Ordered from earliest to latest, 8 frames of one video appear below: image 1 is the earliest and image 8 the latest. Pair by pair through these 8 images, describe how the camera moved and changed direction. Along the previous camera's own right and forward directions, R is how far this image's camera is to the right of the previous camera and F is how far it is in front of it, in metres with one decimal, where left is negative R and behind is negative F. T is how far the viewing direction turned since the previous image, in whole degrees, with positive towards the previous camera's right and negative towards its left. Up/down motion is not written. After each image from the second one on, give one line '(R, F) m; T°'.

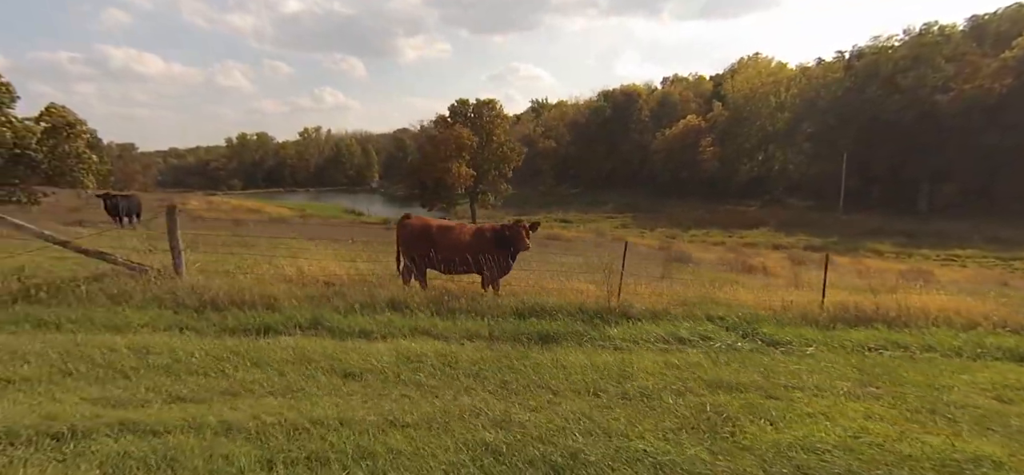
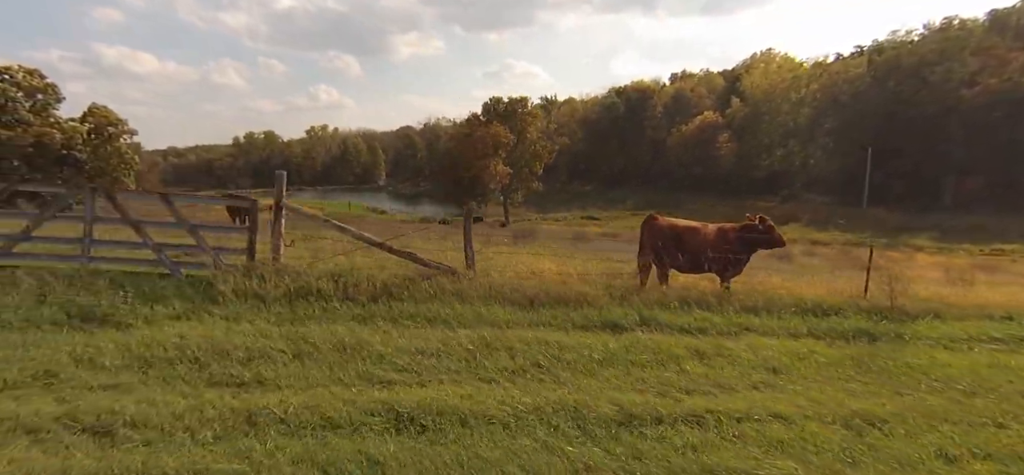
(-4.3, -0.6) m; -5°
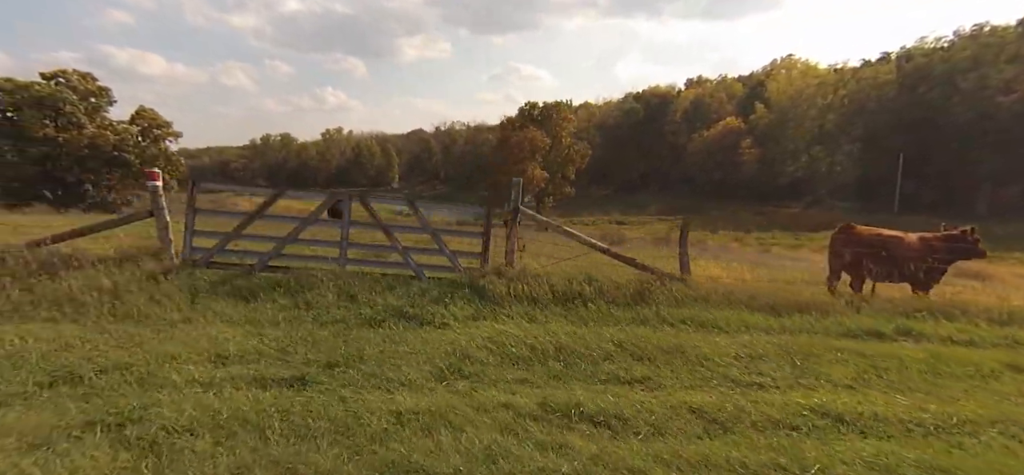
(-3.3, -0.4) m; -5°
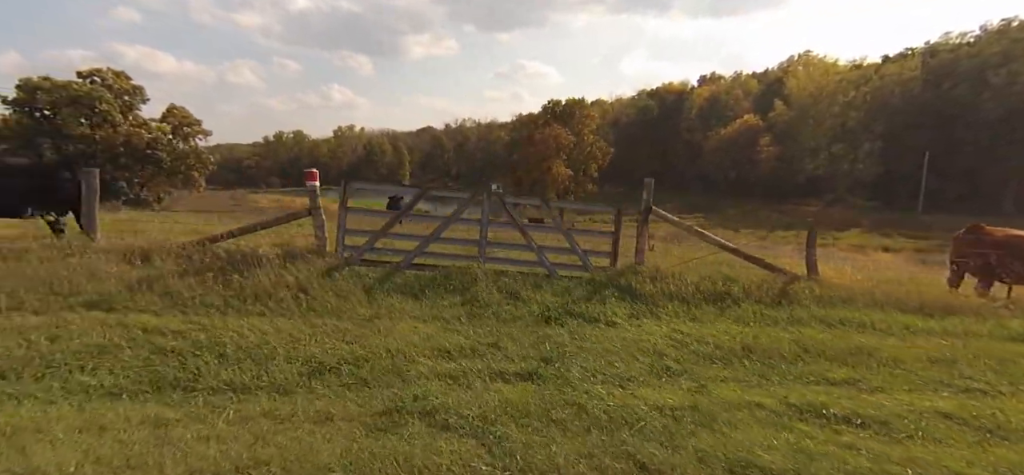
(-1.9, -0.2) m; -3°
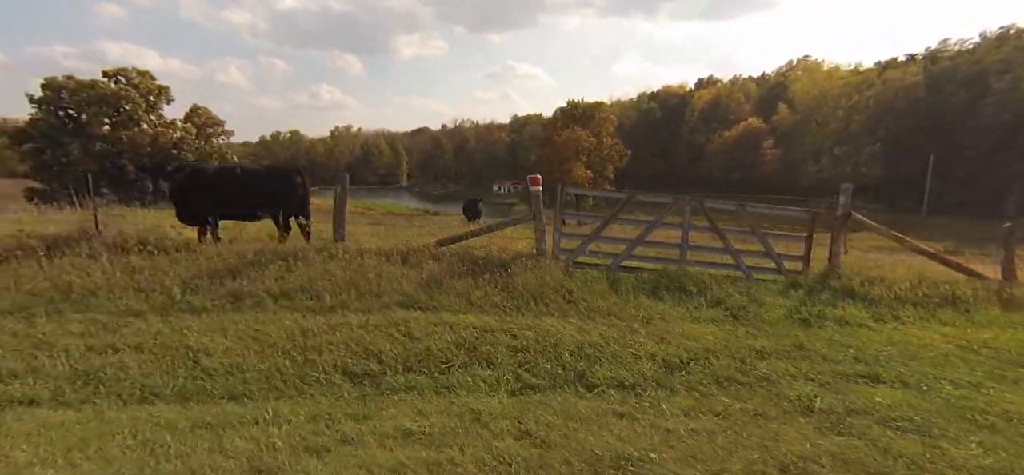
(-3.1, -0.2) m; -3°
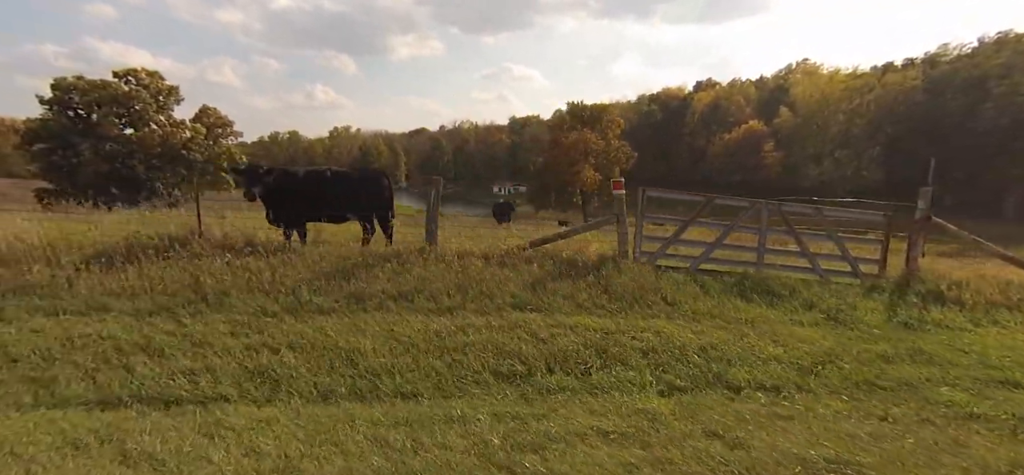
(-1.2, -0.1) m; -1°
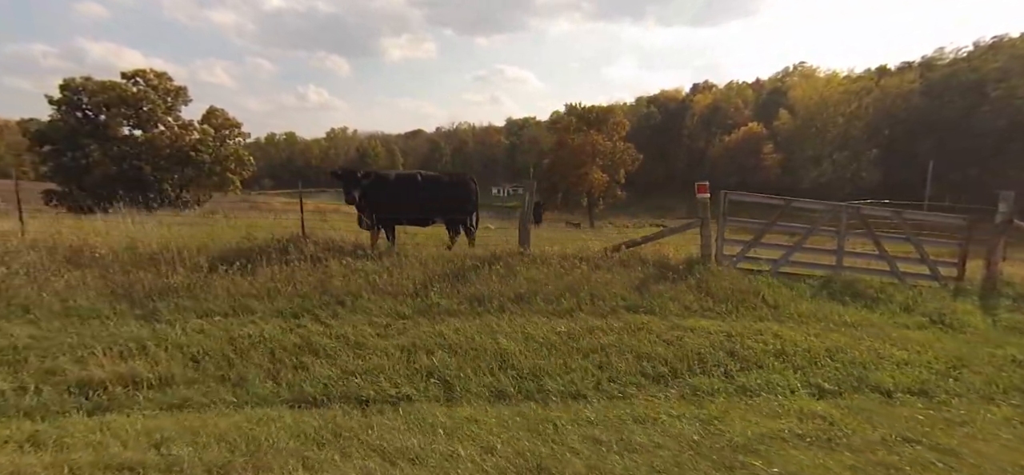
(-1.2, -0.1) m; -1°
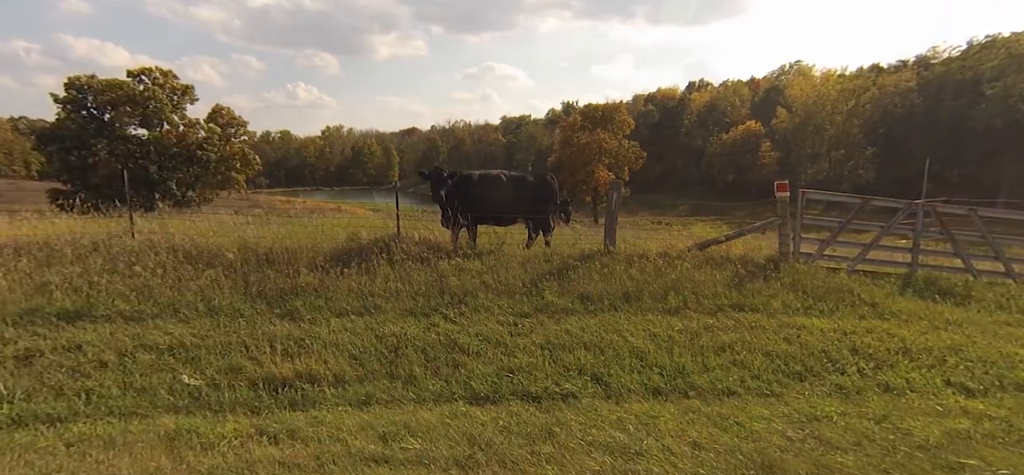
(-1.1, -0.1) m; -1°
